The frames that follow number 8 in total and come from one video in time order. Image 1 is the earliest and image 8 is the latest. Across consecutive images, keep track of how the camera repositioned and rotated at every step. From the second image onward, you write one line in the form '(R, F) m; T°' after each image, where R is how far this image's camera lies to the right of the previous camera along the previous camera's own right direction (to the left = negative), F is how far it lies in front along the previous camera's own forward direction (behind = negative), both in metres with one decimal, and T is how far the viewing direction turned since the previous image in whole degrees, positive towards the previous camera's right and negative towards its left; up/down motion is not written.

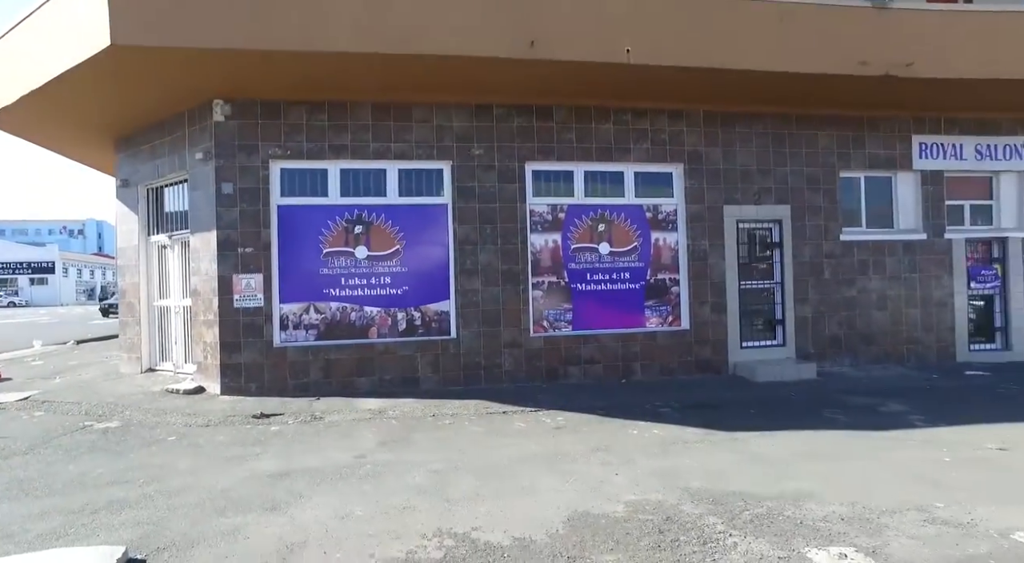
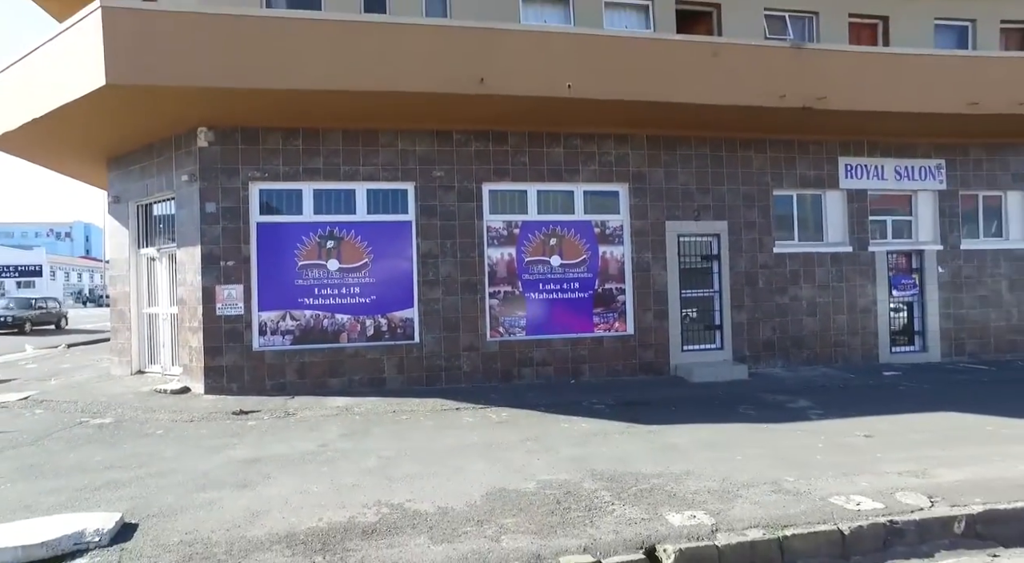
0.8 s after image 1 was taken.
(+0.5, -0.9) m; +1°
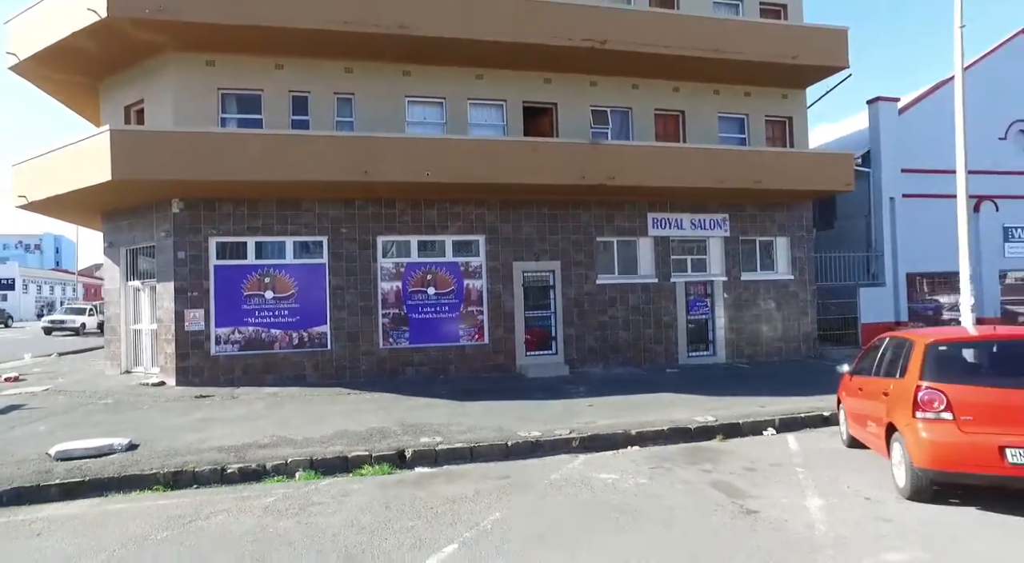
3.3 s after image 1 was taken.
(+2.0, -4.1) m; +2°
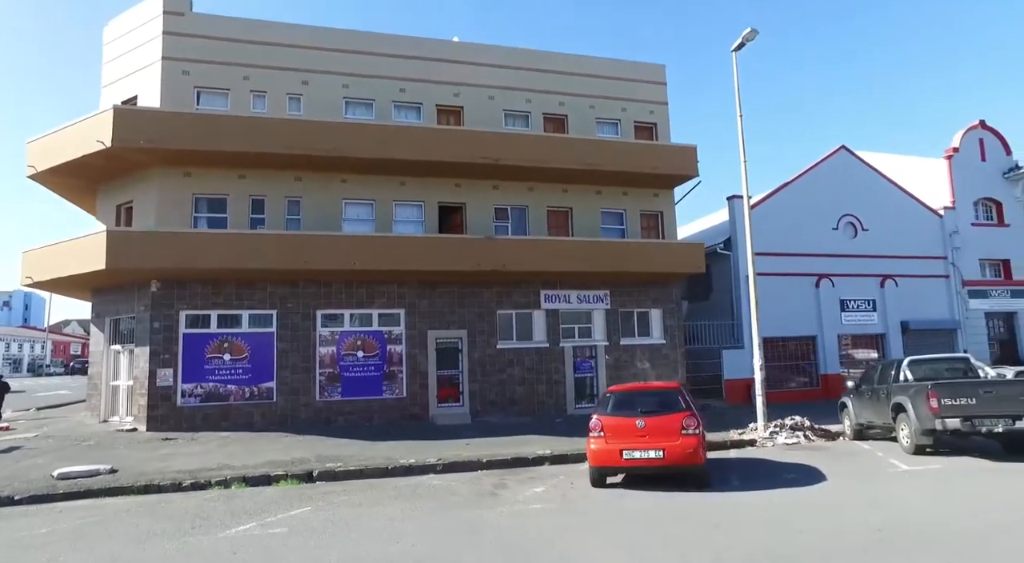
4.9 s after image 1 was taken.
(+1.8, -3.6) m; +2°
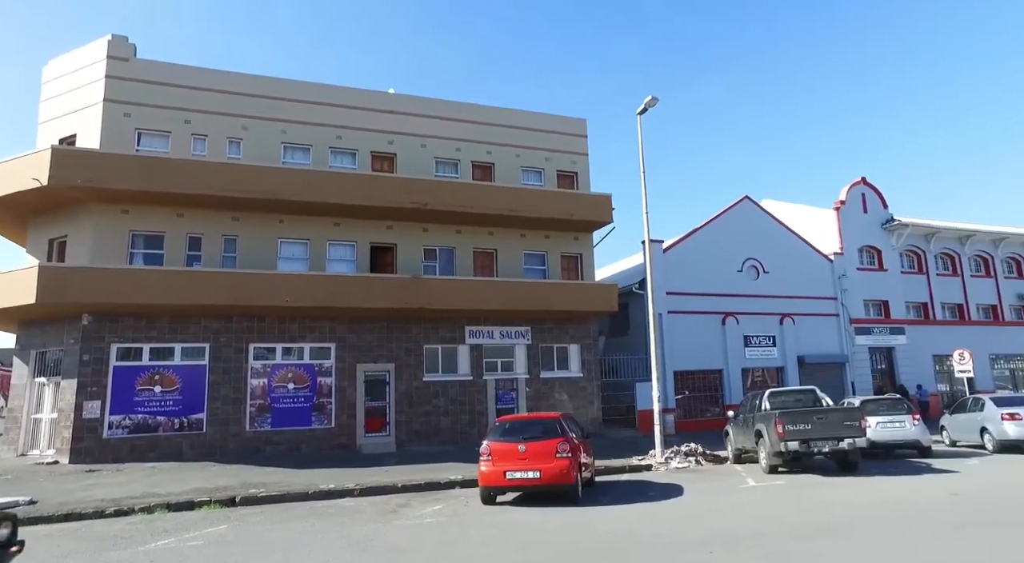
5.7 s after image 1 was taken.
(+0.7, -1.4) m; +5°
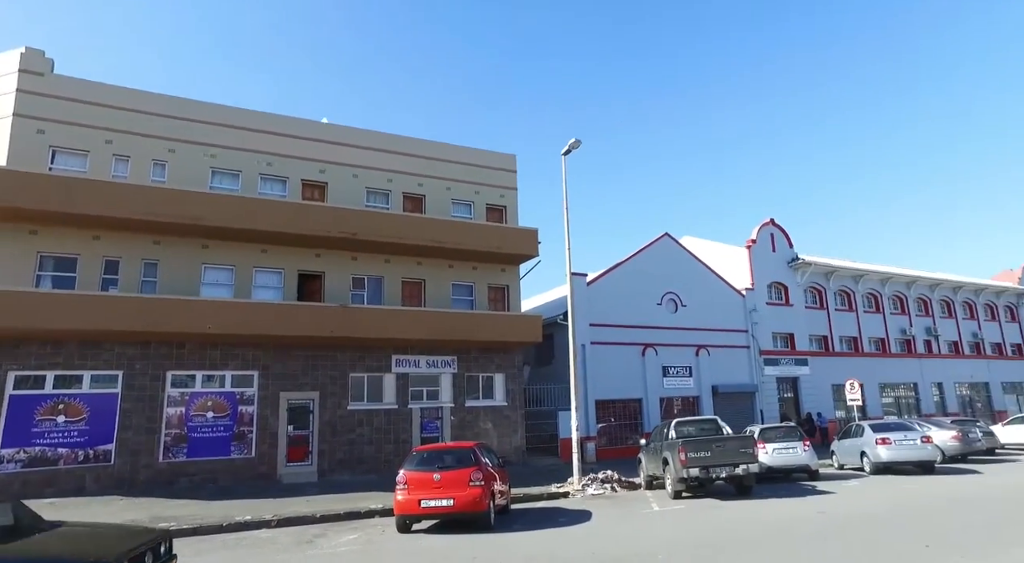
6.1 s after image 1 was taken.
(+0.3, -0.6) m; +6°
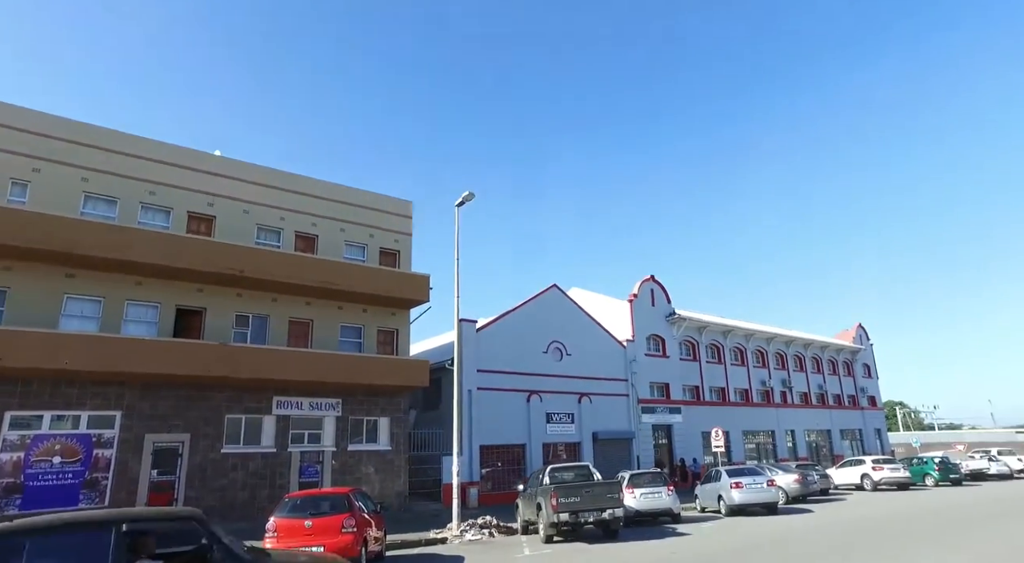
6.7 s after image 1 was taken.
(+0.2, -0.6) m; +9°
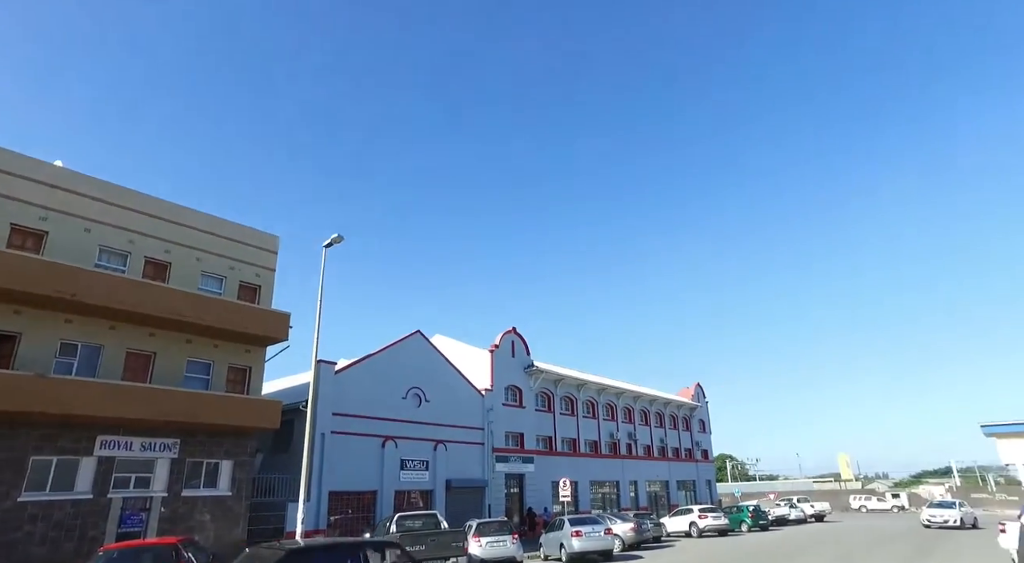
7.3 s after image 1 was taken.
(+0.1, -0.6) m; +12°
